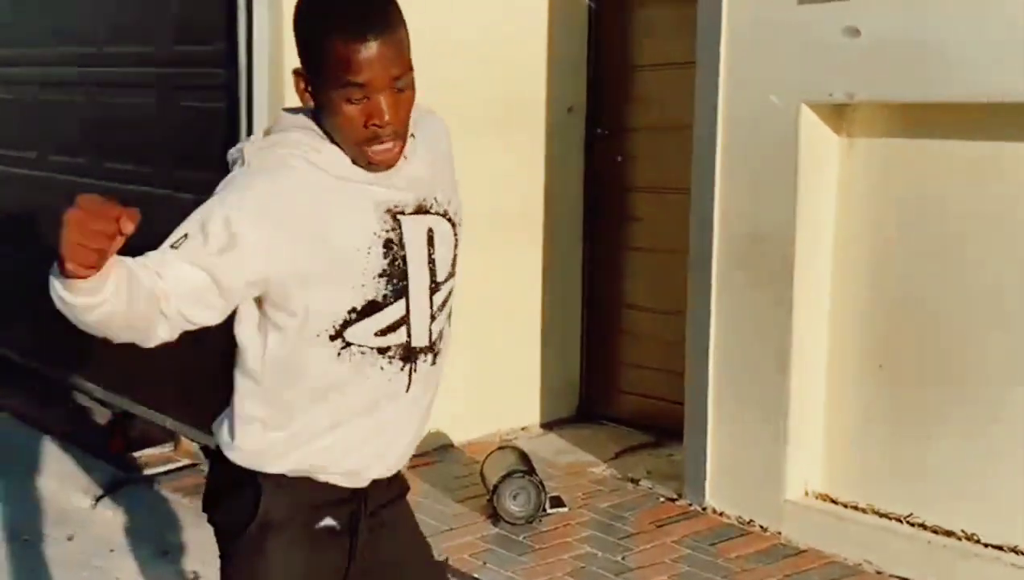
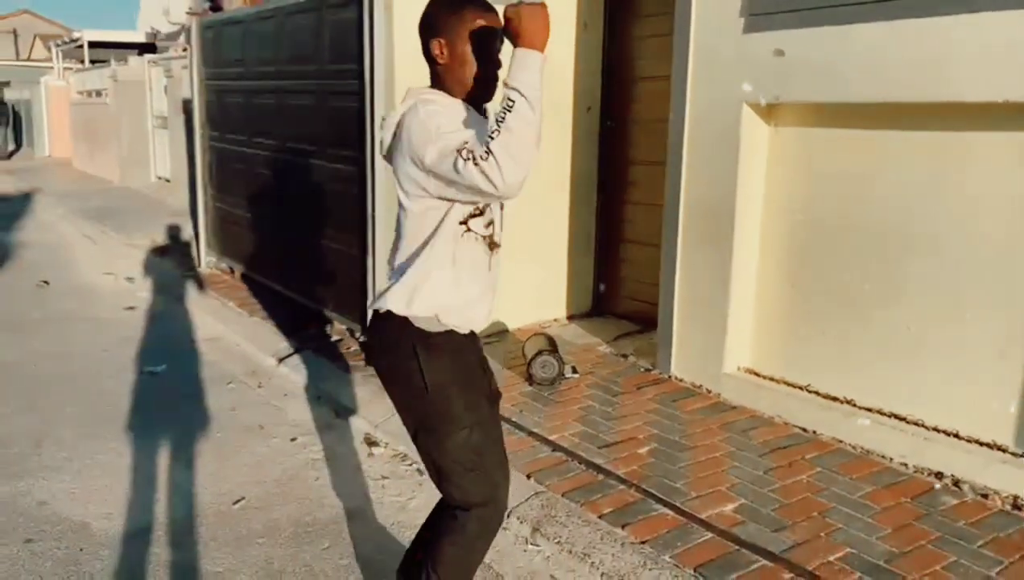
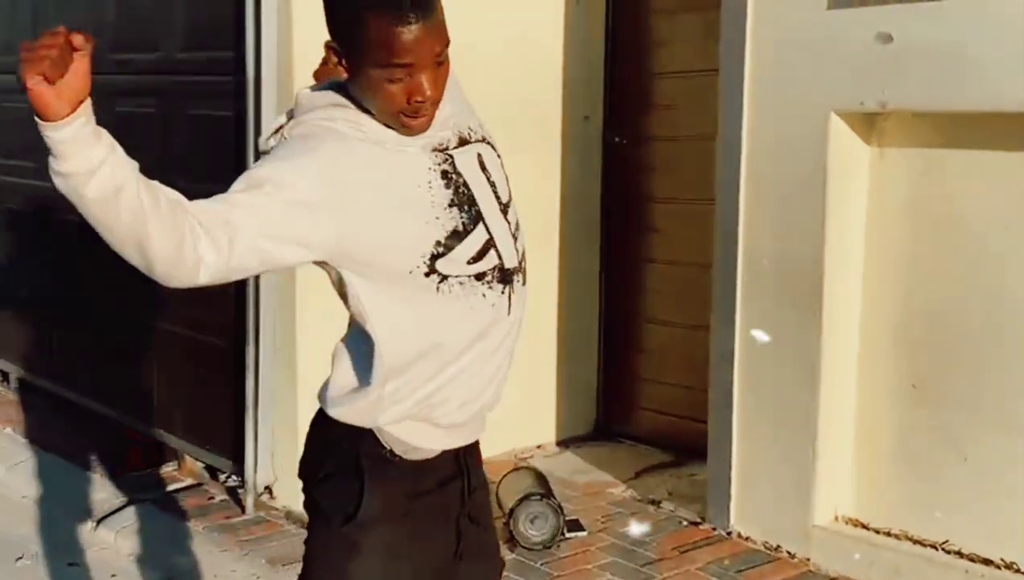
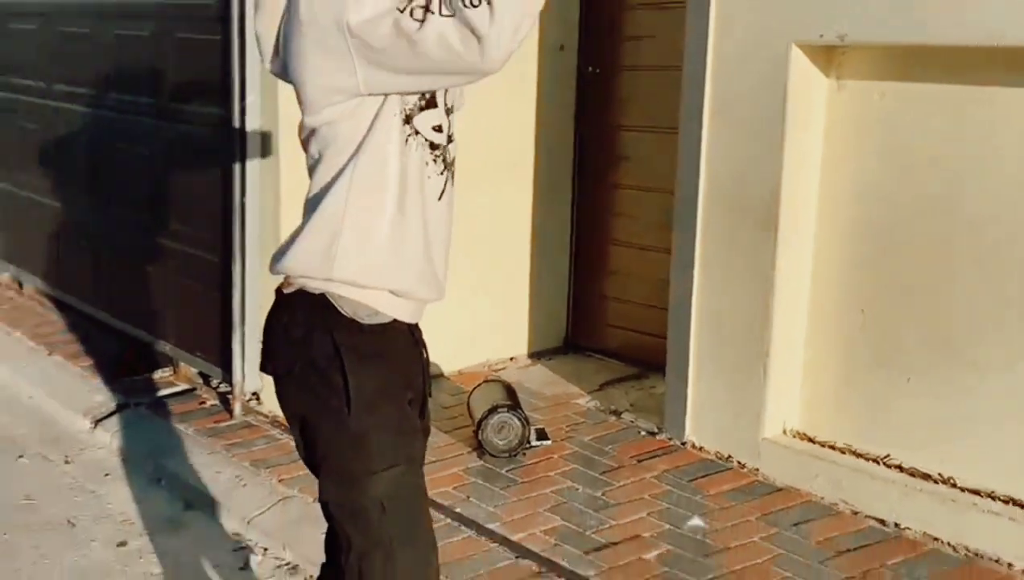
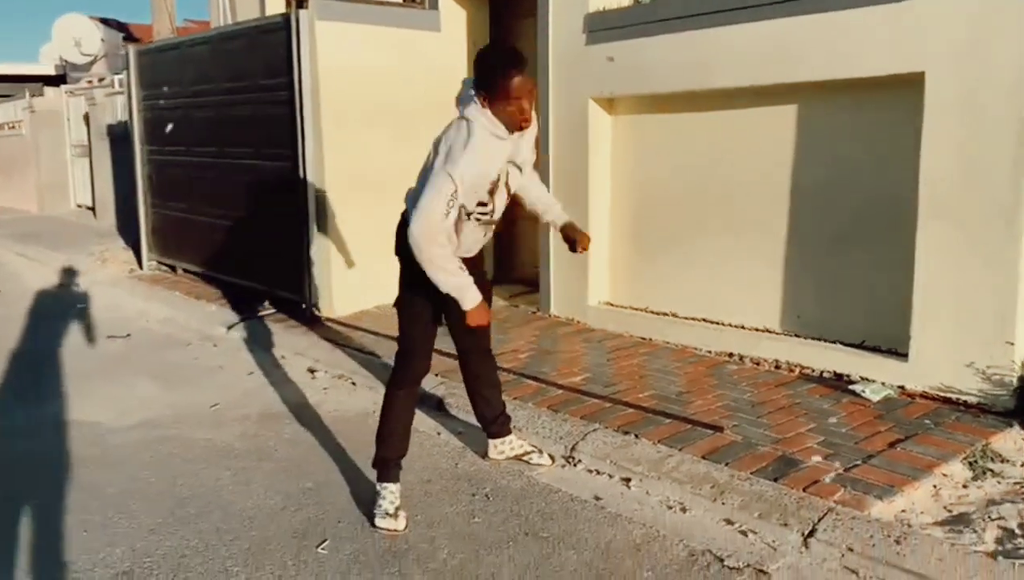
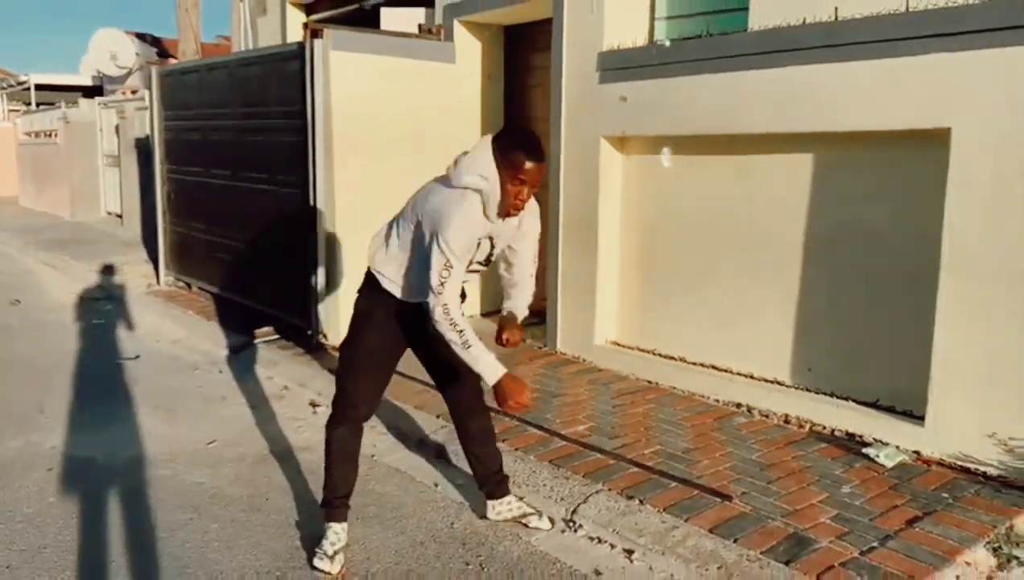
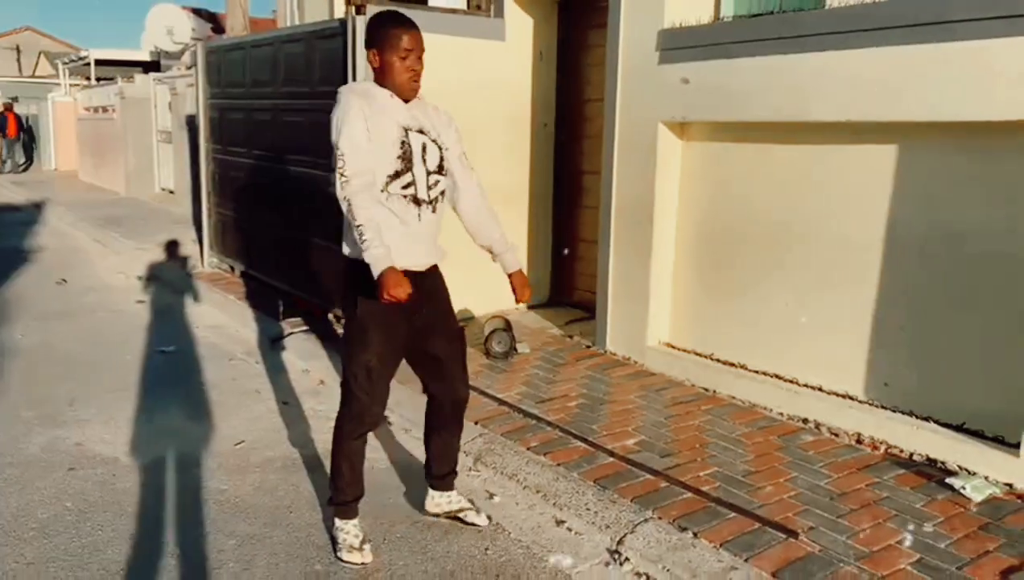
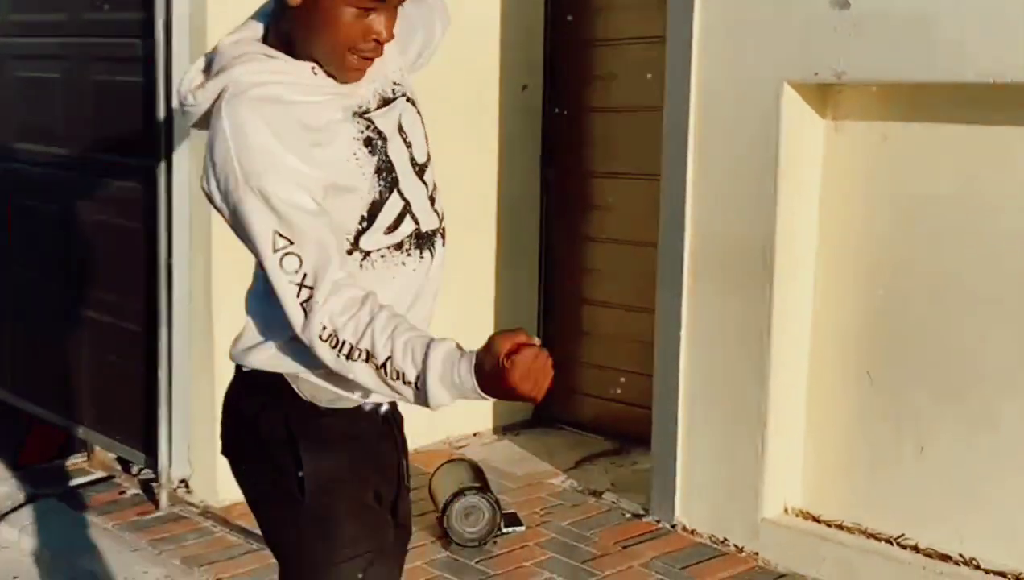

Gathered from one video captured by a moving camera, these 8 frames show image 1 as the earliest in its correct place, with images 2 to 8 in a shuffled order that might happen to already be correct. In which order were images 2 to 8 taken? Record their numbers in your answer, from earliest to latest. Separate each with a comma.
3, 8, 4, 2, 7, 6, 5
